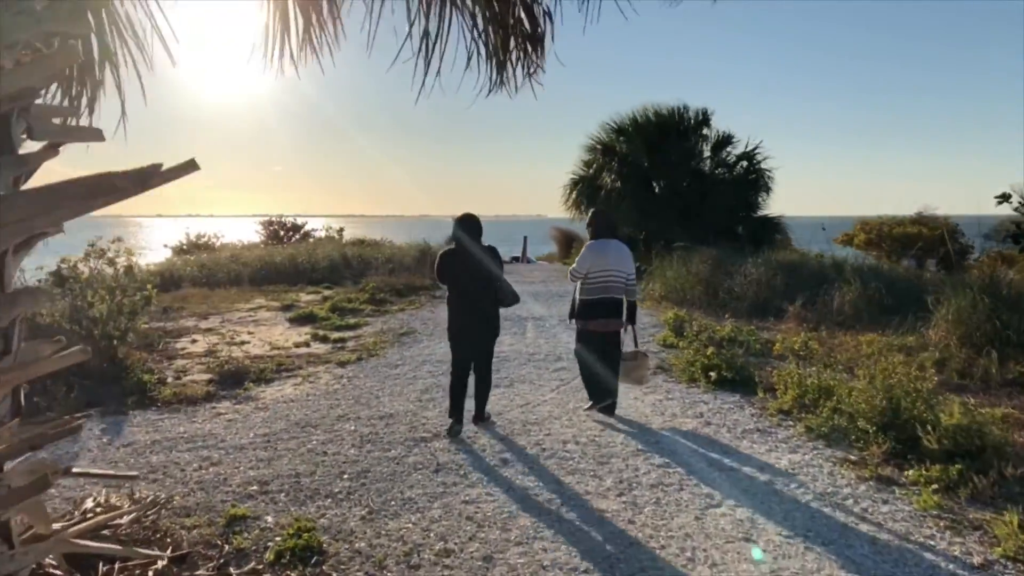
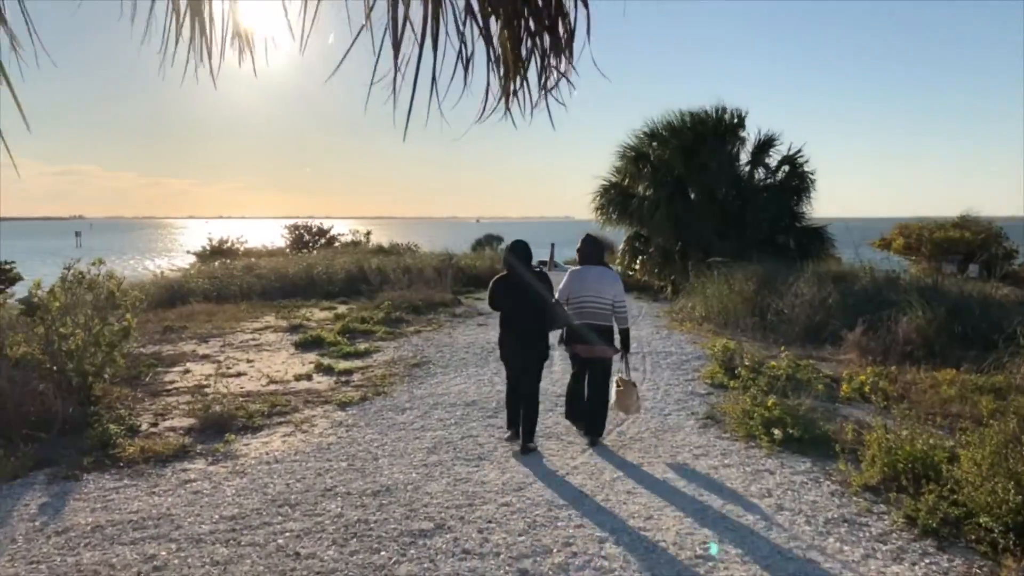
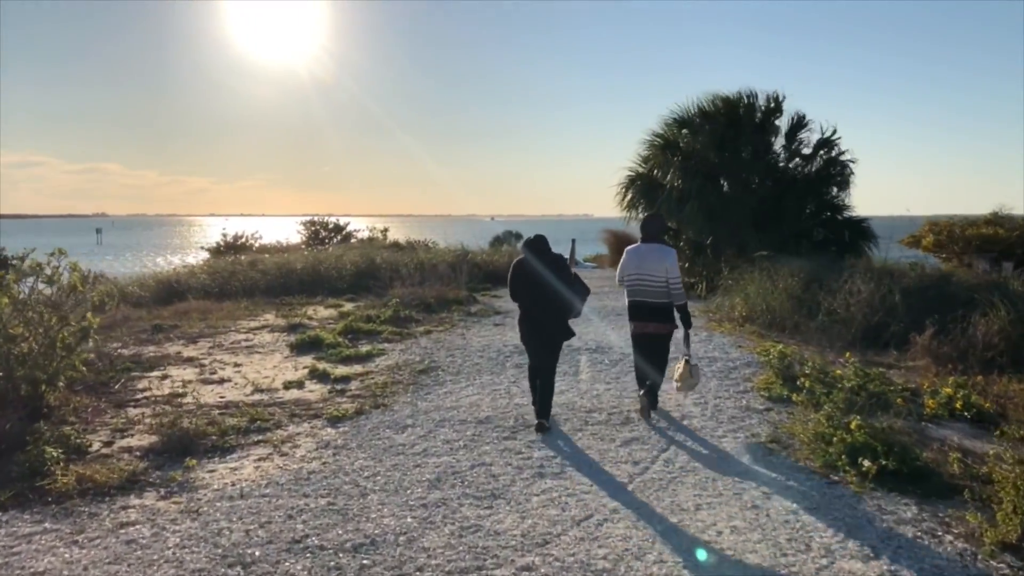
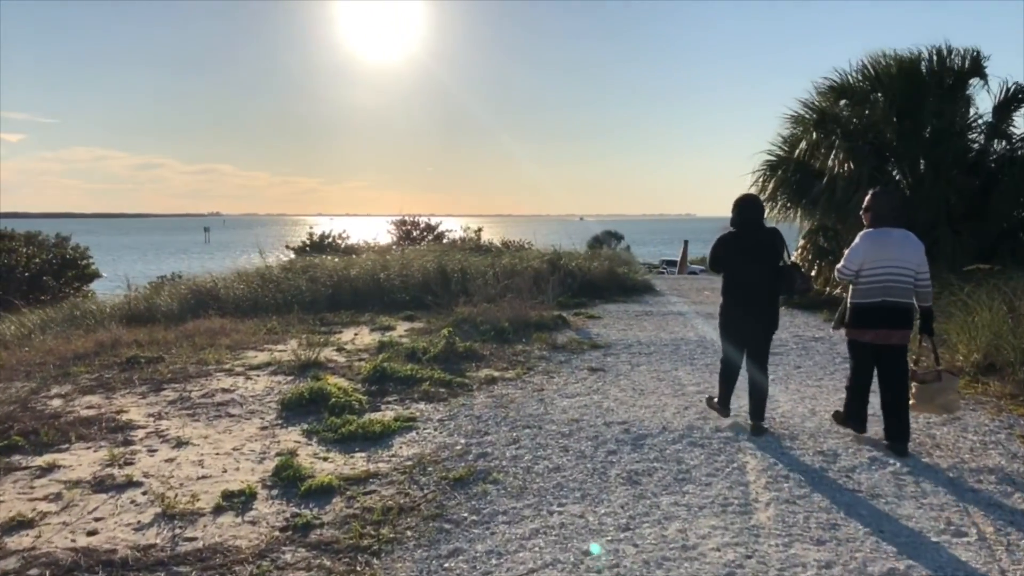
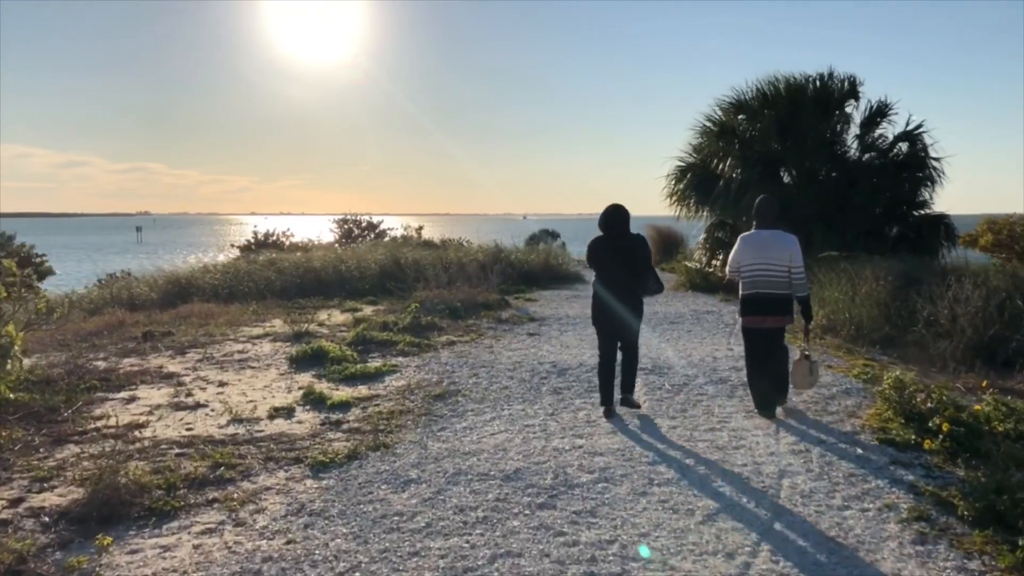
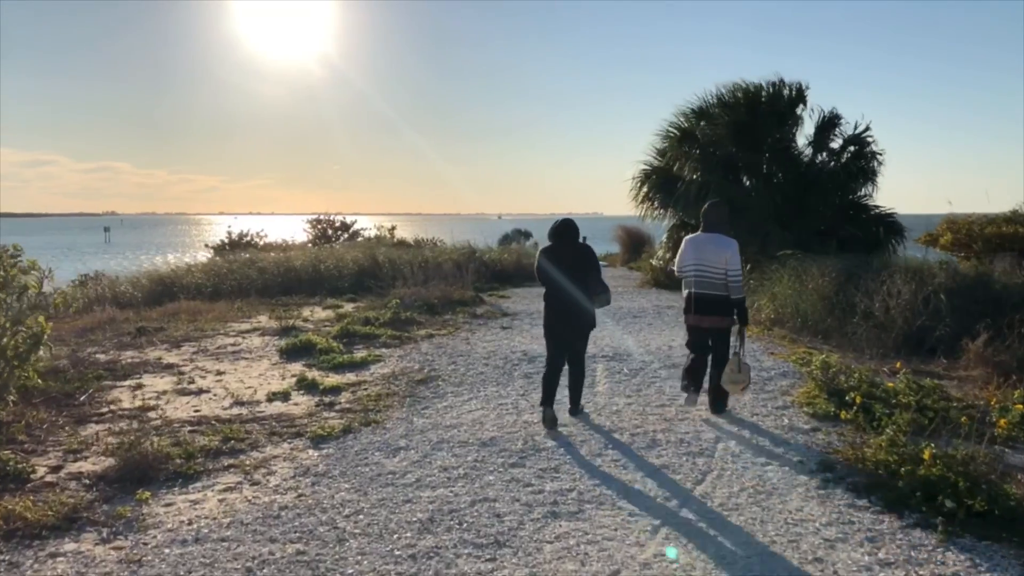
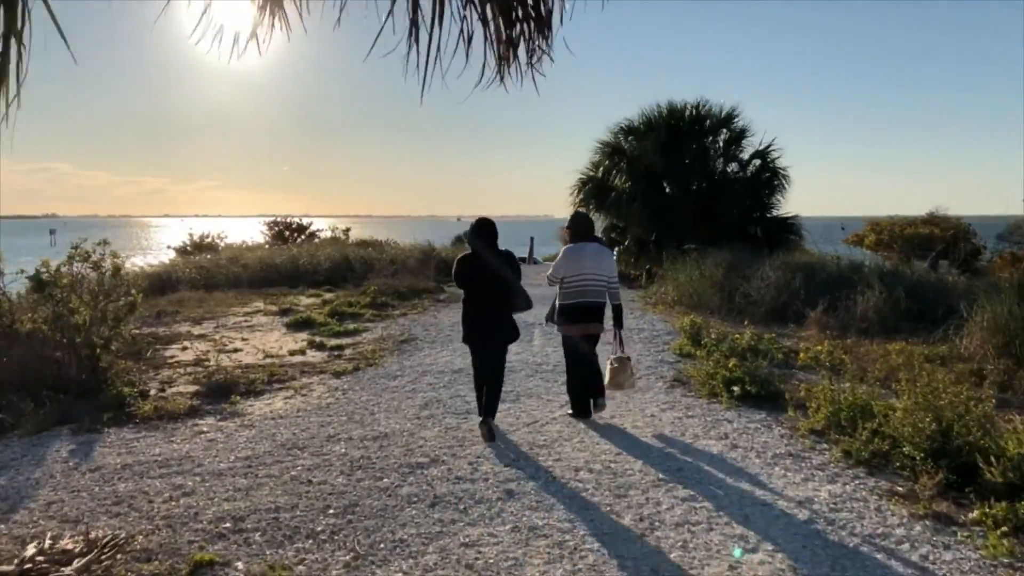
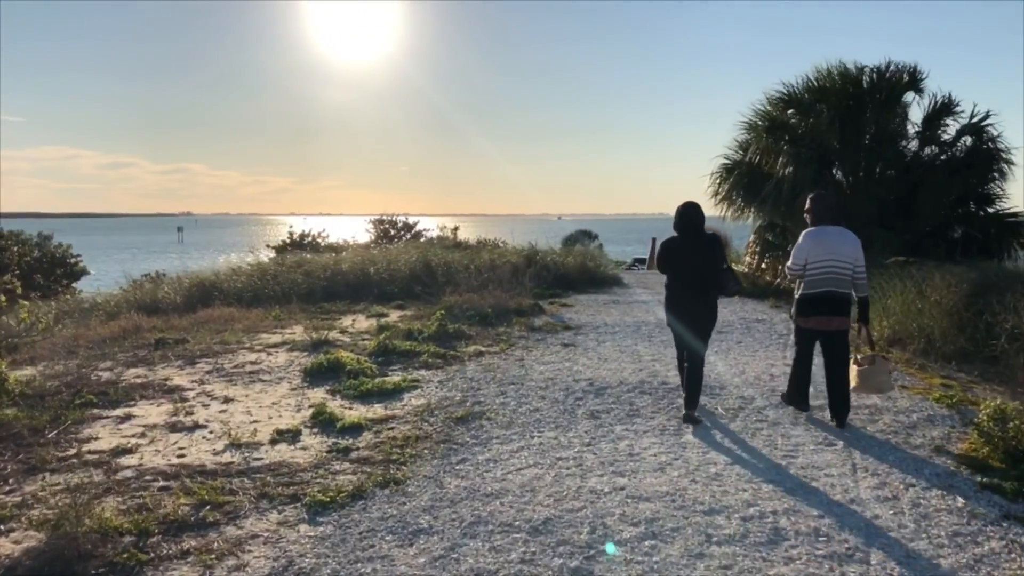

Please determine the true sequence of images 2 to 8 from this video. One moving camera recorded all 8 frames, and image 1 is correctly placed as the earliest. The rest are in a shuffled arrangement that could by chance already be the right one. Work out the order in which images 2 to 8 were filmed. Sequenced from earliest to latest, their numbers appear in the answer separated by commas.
7, 2, 3, 6, 5, 8, 4
